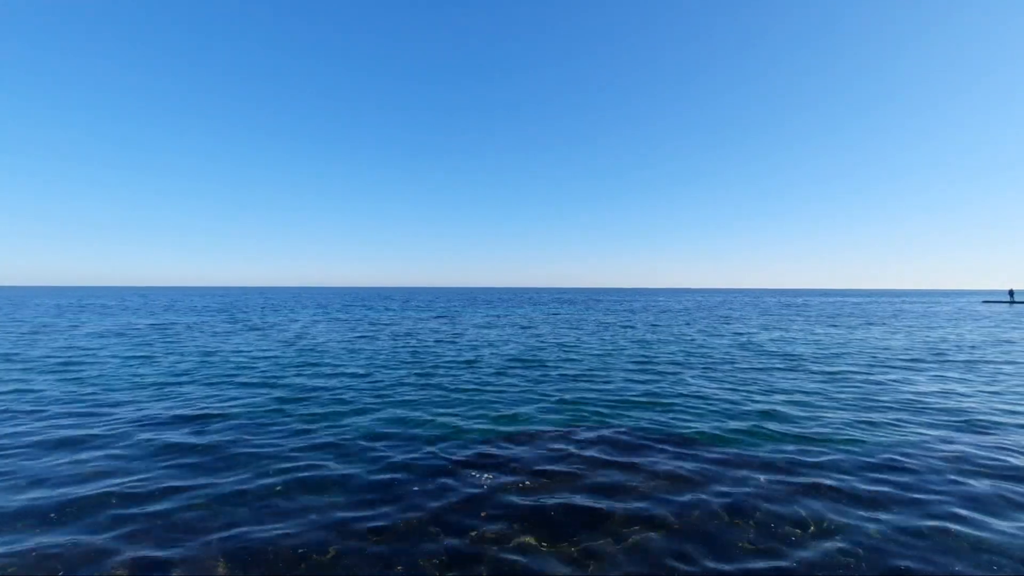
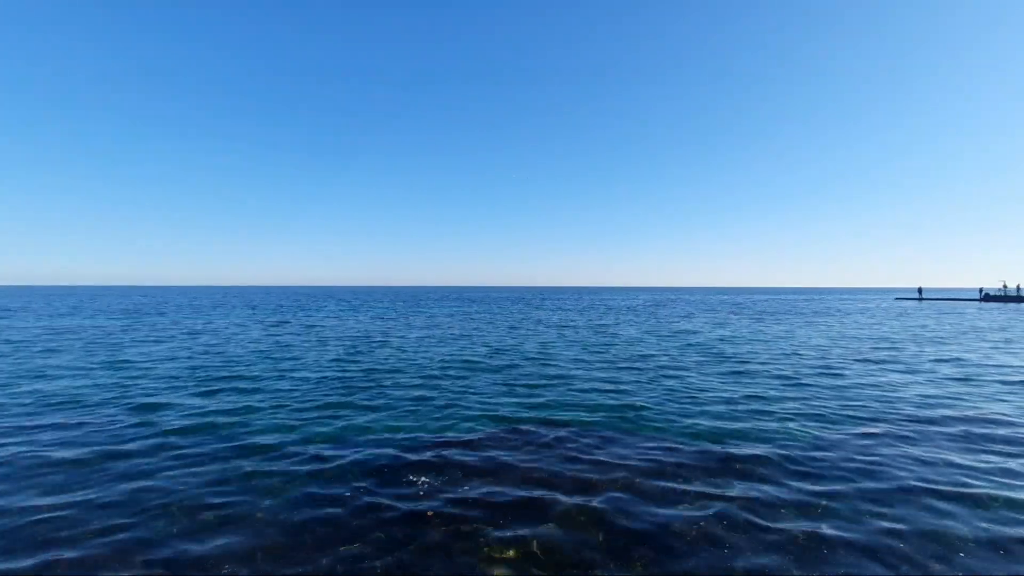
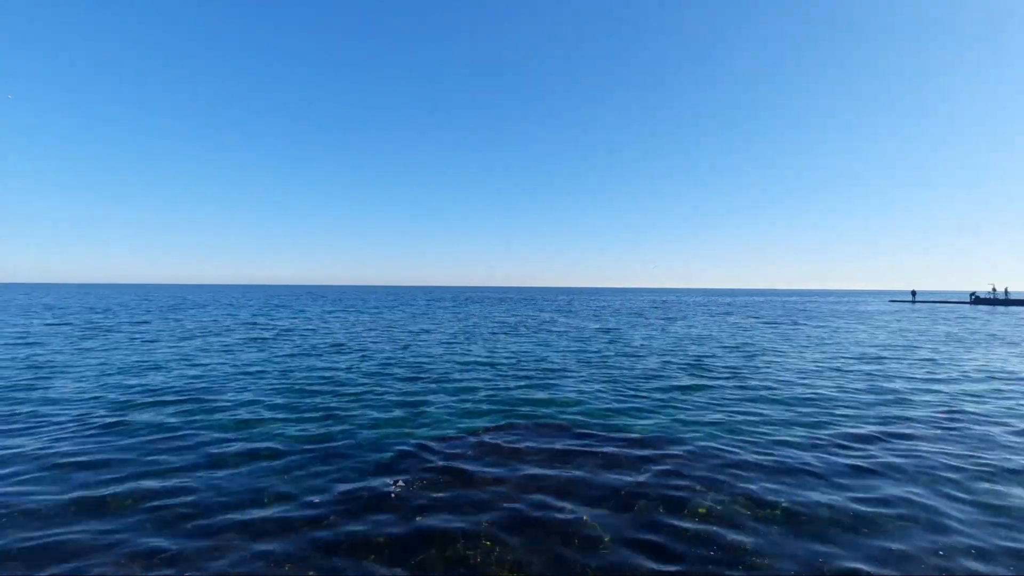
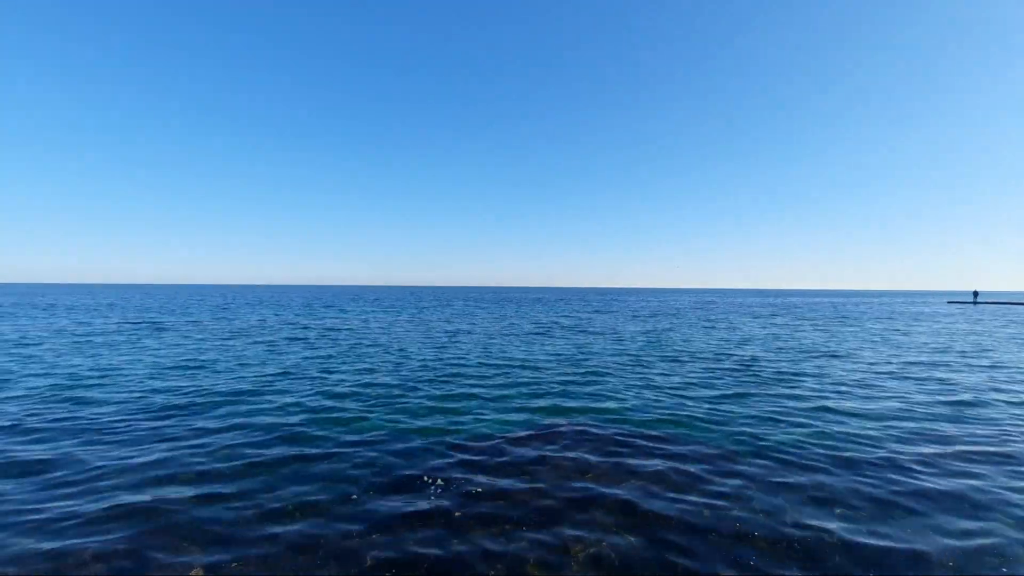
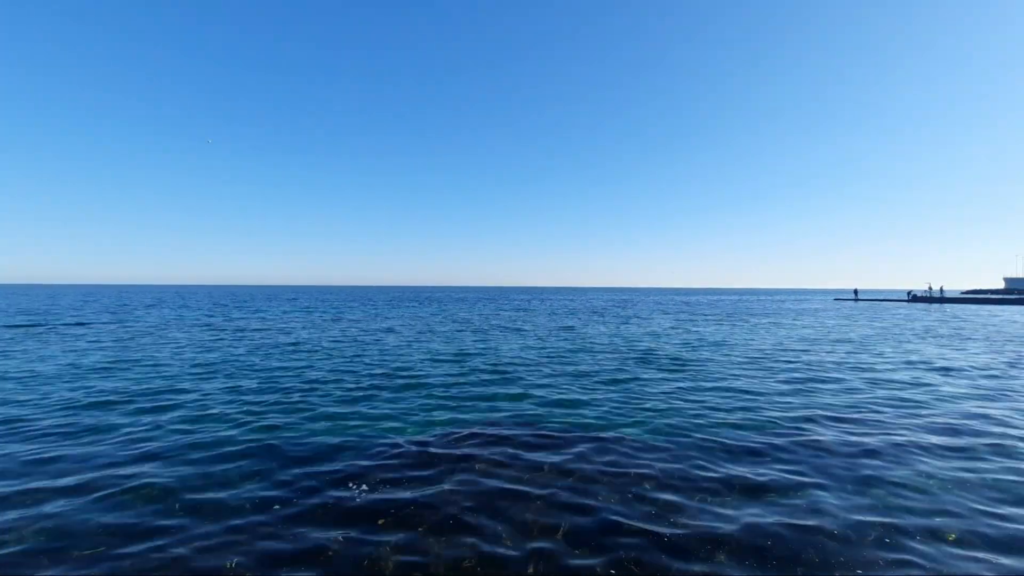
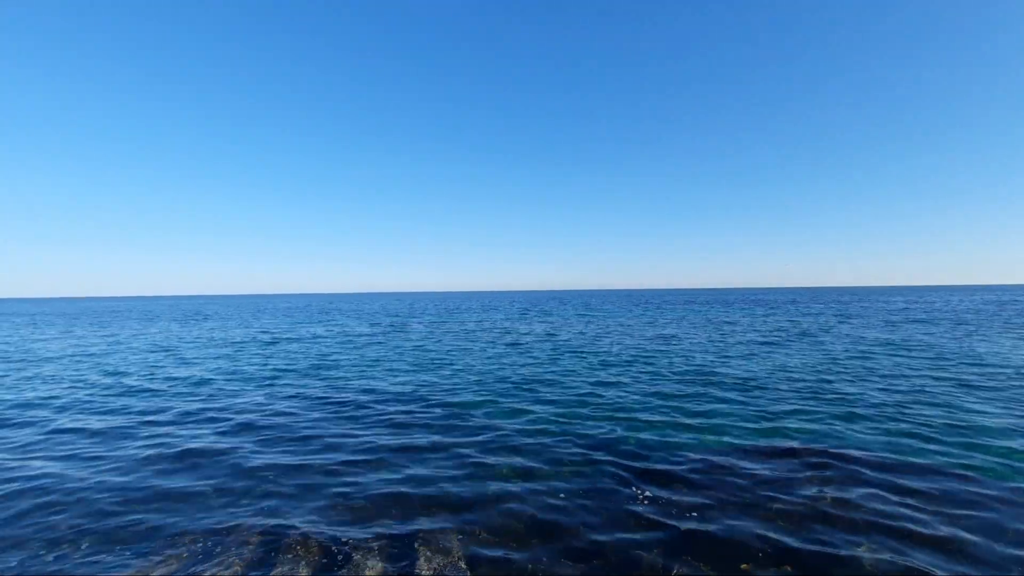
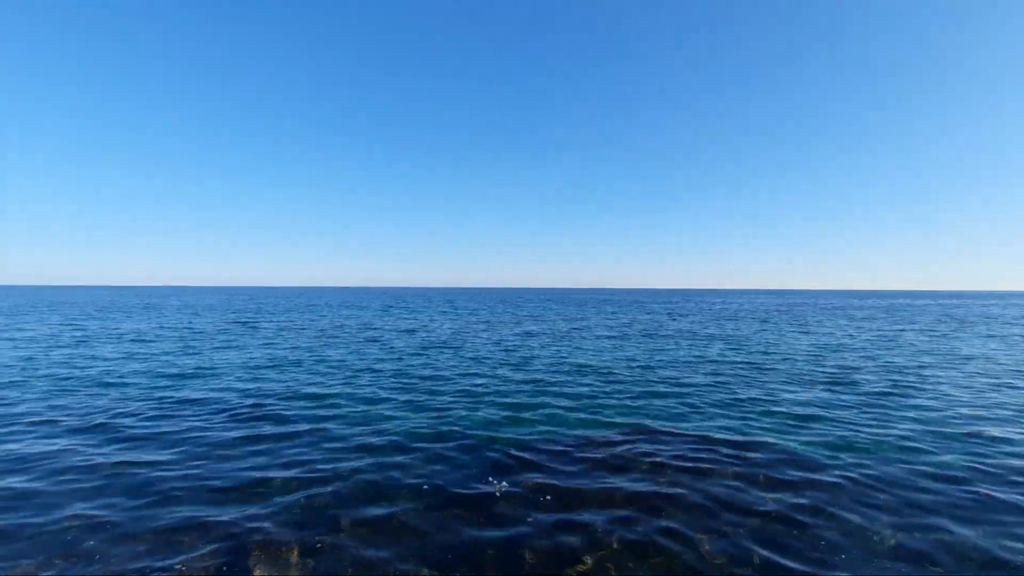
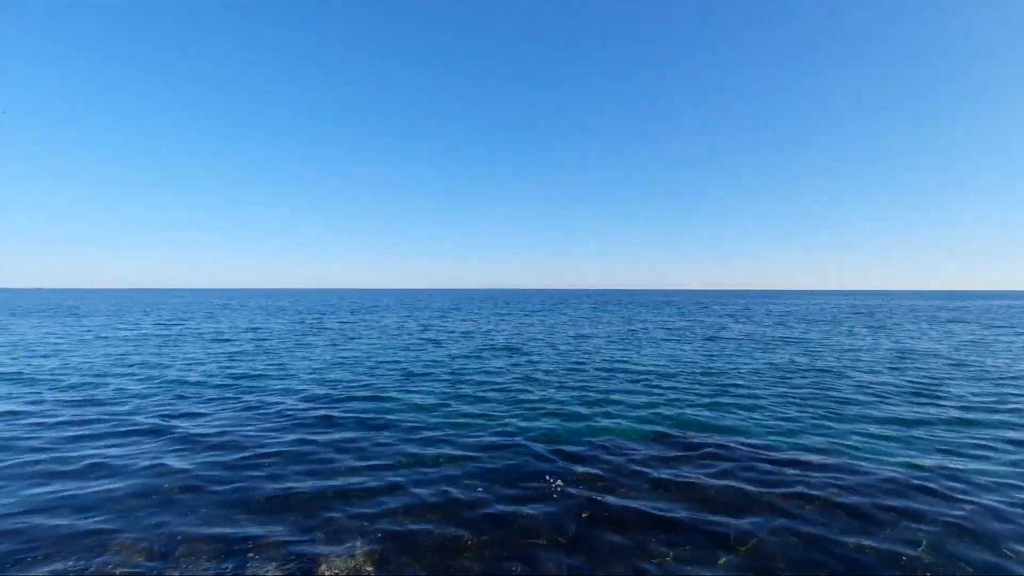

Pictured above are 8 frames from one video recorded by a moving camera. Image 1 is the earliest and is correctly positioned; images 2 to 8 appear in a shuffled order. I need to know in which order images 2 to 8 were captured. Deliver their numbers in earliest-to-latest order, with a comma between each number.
2, 5, 3, 4, 7, 8, 6
